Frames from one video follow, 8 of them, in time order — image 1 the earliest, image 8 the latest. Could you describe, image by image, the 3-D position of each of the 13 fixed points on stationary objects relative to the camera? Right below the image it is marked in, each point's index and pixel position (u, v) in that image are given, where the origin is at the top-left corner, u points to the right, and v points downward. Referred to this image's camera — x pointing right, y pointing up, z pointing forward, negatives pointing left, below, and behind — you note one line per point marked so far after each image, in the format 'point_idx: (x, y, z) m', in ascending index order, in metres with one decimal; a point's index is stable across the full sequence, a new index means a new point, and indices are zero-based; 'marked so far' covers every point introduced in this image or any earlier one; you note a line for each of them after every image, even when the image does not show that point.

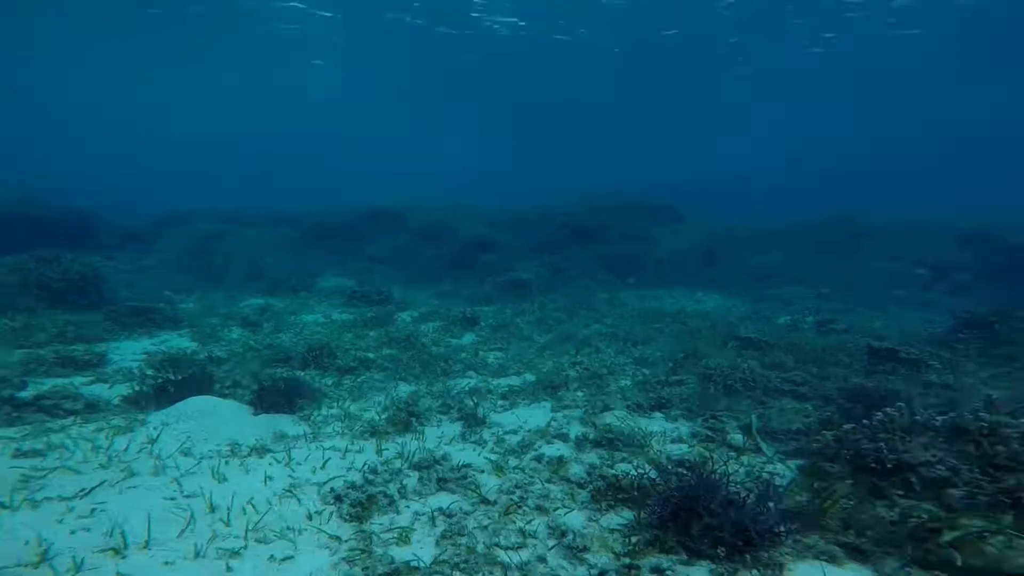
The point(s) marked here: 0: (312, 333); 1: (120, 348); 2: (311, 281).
0: (-4.4, -1.0, +9.7) m
1: (-7.1, -1.0, +7.9) m
2: (-8.5, +0.5, +17.7) m
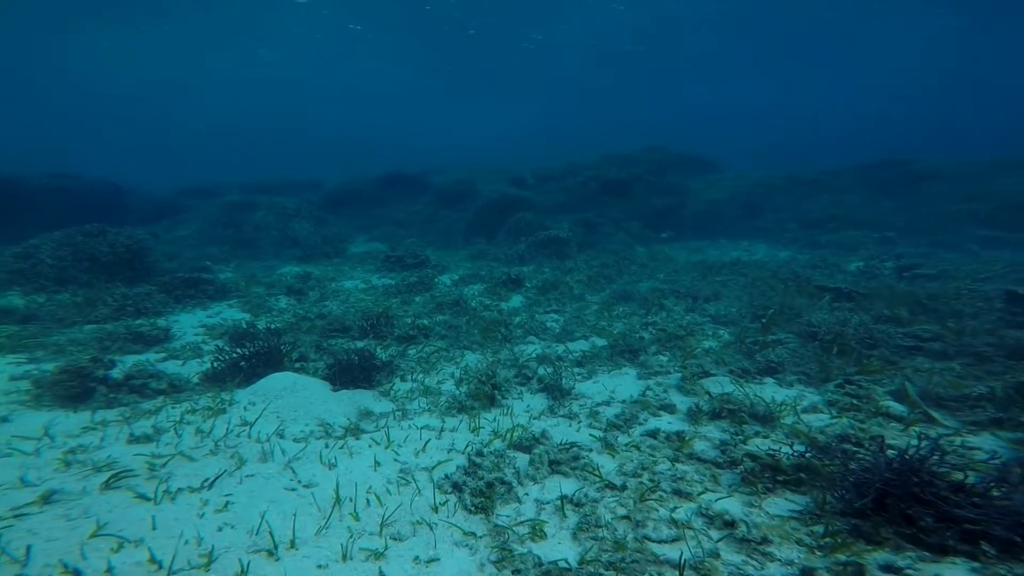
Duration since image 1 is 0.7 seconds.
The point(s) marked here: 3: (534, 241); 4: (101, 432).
0: (-3.4, -0.4, +9.7) m
1: (-6.2, -0.7, +8.1) m
2: (-7.1, +1.8, +17.7) m
3: (+0.7, +1.5, +13.5) m
4: (-2.9, -1.0, +3.1) m
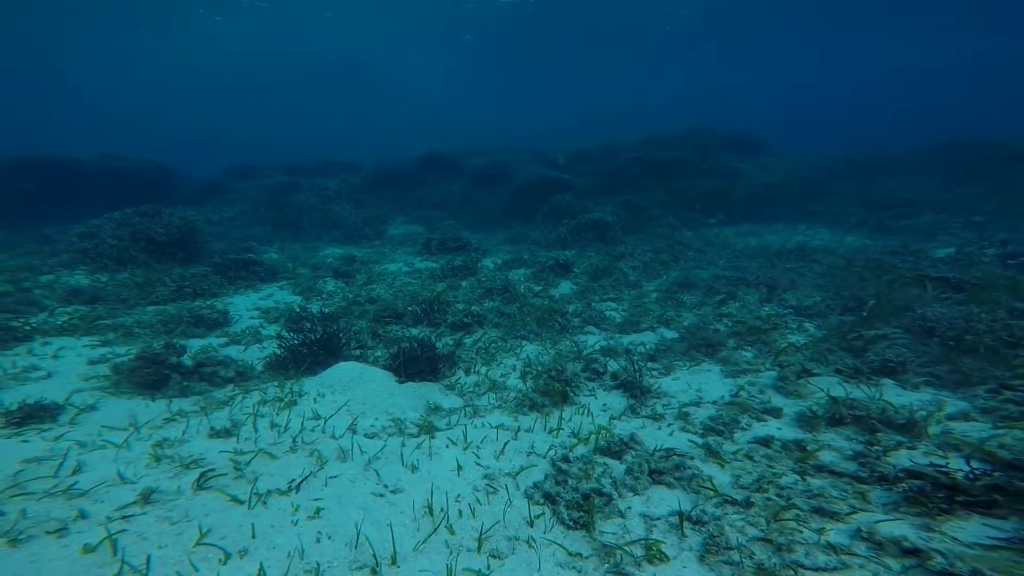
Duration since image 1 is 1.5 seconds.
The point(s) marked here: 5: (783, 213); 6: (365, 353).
0: (-2.3, 0.0, +9.6) m
1: (-5.3, -0.3, +8.3) m
2: (-5.5, +2.5, +17.8) m
3: (+2.0, +1.9, +13.1) m
4: (-2.3, -1.0, +3.1) m
5: (+8.8, +2.4, +14.2) m
6: (-1.6, -0.8, +5.0) m
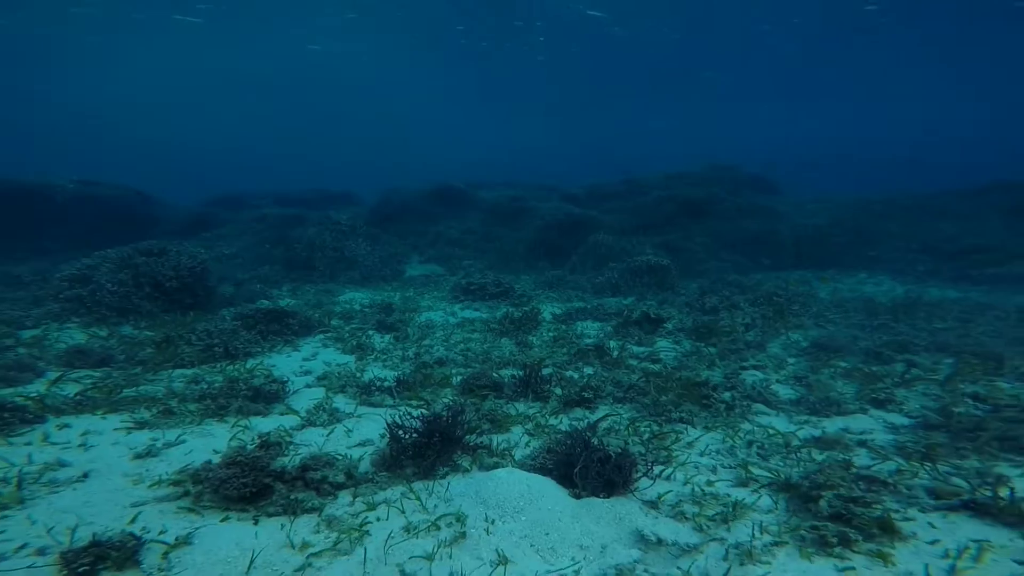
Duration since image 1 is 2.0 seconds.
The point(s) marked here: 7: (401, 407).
0: (-1.0, -1.1, +8.7) m
1: (-3.8, -1.3, +7.2) m
2: (-4.4, +0.6, +17.0) m
3: (+3.3, +0.5, +12.4) m
4: (-0.8, -1.5, +2.0) m
5: (+10.1, +0.9, +13.7) m
6: (-0.1, -1.5, +3.9) m
7: (-1.4, -1.6, +5.7) m
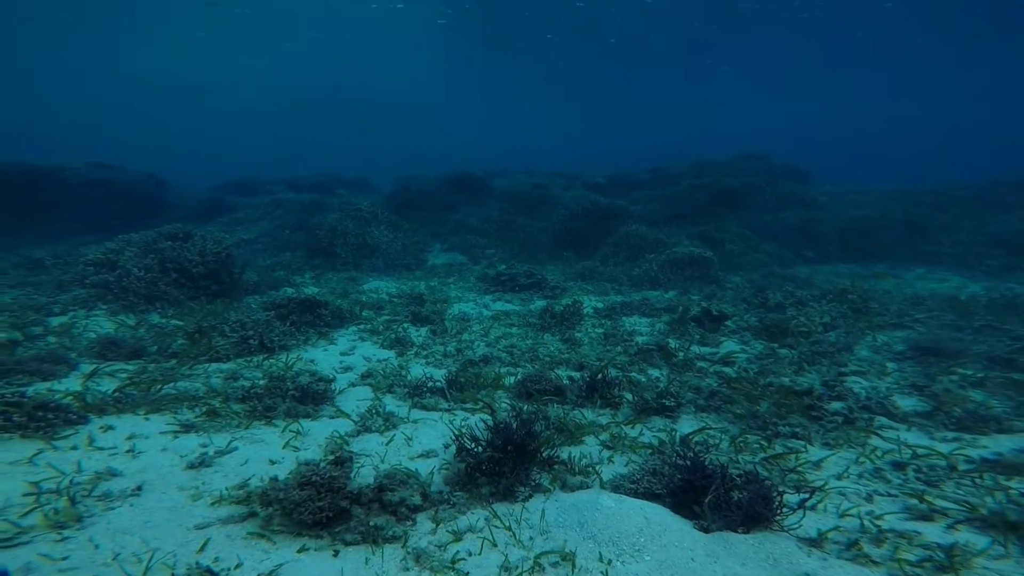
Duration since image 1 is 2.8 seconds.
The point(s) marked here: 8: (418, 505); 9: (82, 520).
0: (-0.1, -1.0, +8.2) m
1: (-3.1, -1.2, +6.9) m
2: (-3.4, +1.0, +16.6) m
3: (+4.2, +0.7, +11.8) m
4: (-0.1, -1.5, +1.6) m
5: (+11.0, +1.1, +13.0) m
6: (+0.6, -1.5, +3.5) m
7: (-0.7, -1.5, +5.3) m
8: (-0.6, -1.5, +3.1) m
9: (-3.1, -1.6, +3.1) m
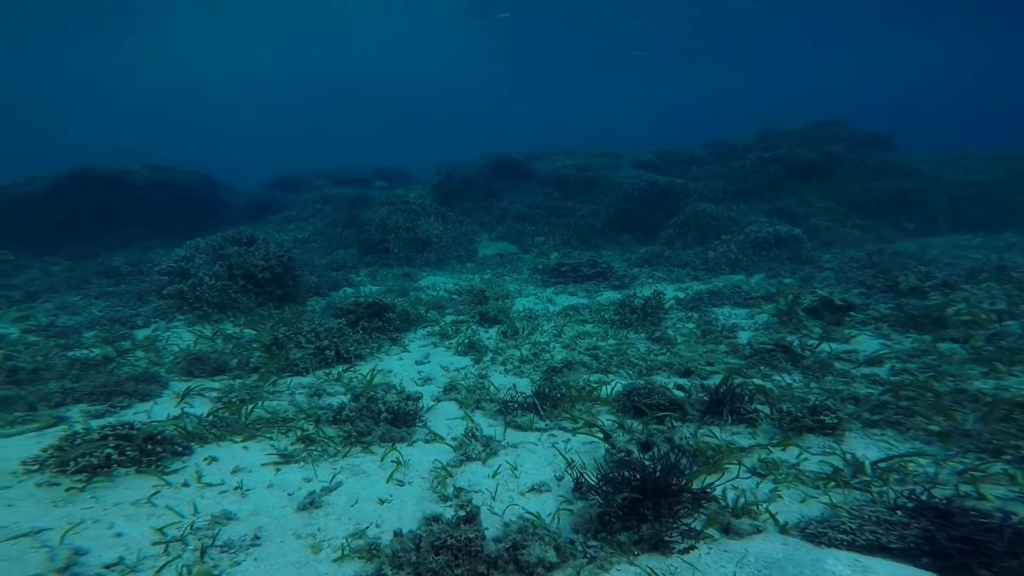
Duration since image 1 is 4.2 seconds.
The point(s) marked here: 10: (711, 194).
0: (+1.3, -0.9, +7.7) m
1: (-1.7, -1.3, +6.5) m
2: (-1.3, +1.3, +16.2) m
3: (+5.9, +1.1, +10.8) m
4: (+0.8, -1.7, +1.1) m
5: (+12.7, +1.8, +11.3) m
6: (+1.7, -1.6, +2.9) m
7: (+0.5, -1.6, +4.8) m
8: (+0.4, -1.7, +2.6) m
9: (-2.0, -1.9, +2.8) m
10: (+6.8, +3.2, +15.0) m
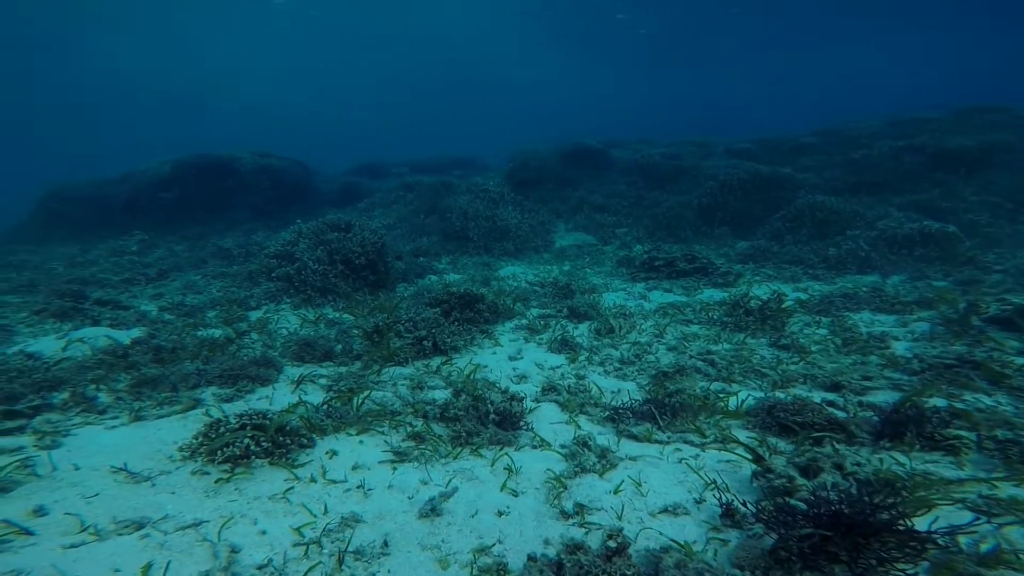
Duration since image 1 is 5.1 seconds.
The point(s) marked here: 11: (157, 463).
0: (+2.9, -0.9, +7.0) m
1: (-0.3, -1.2, +6.3) m
2: (+1.7, +1.6, +15.7) m
3: (+8.0, +1.0, +9.4) m
4: (+1.4, -1.8, +0.6) m
5: (+14.8, +1.5, +8.9) m
6: (+2.6, -1.7, +2.3) m
7: (+1.7, -1.6, +4.3) m
8: (+1.2, -1.8, +2.1) m
9: (-1.1, -1.9, +2.7) m
10: (+9.6, +3.1, +13.3) m
11: (-3.0, -1.5, +3.7) m
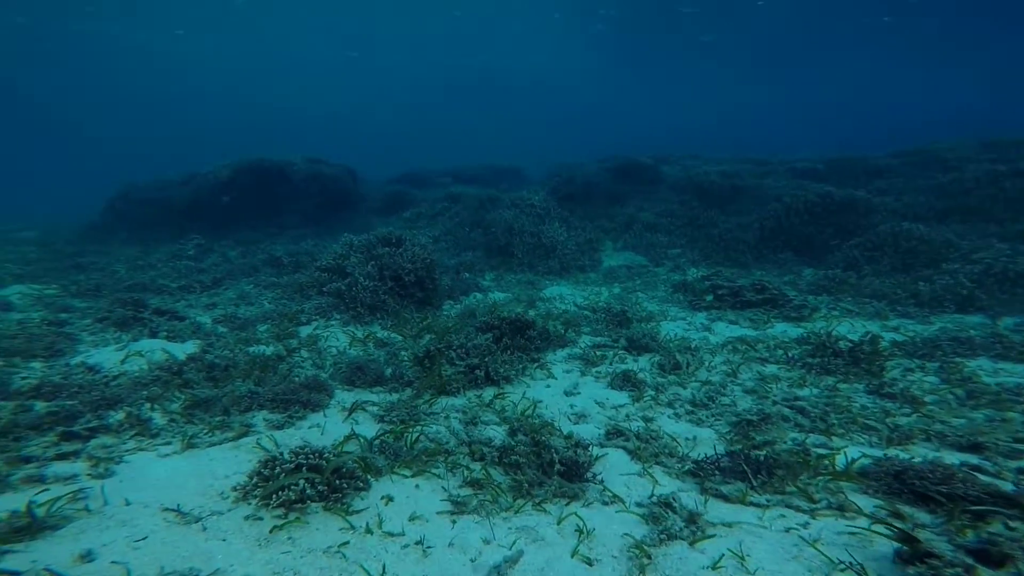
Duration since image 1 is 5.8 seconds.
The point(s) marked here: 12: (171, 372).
0: (+3.8, -1.4, +6.2) m
1: (+0.6, -1.6, +5.8) m
2: (+3.3, +0.7, +15.1) m
3: (+9.1, +0.2, +8.3) m
4: (+1.7, -2.0, 0.0) m
5: (+15.9, +0.5, +7.3) m
6: (+3.0, -2.0, +1.5) m
7: (+2.3, -2.0, +3.6) m
8: (+1.7, -2.0, +1.5) m
9: (-0.7, -2.1, +2.3) m
10: (+11.1, +2.1, +12.1) m
11: (-2.4, -1.7, +3.4) m
12: (-4.2, -1.0, +5.3) m
